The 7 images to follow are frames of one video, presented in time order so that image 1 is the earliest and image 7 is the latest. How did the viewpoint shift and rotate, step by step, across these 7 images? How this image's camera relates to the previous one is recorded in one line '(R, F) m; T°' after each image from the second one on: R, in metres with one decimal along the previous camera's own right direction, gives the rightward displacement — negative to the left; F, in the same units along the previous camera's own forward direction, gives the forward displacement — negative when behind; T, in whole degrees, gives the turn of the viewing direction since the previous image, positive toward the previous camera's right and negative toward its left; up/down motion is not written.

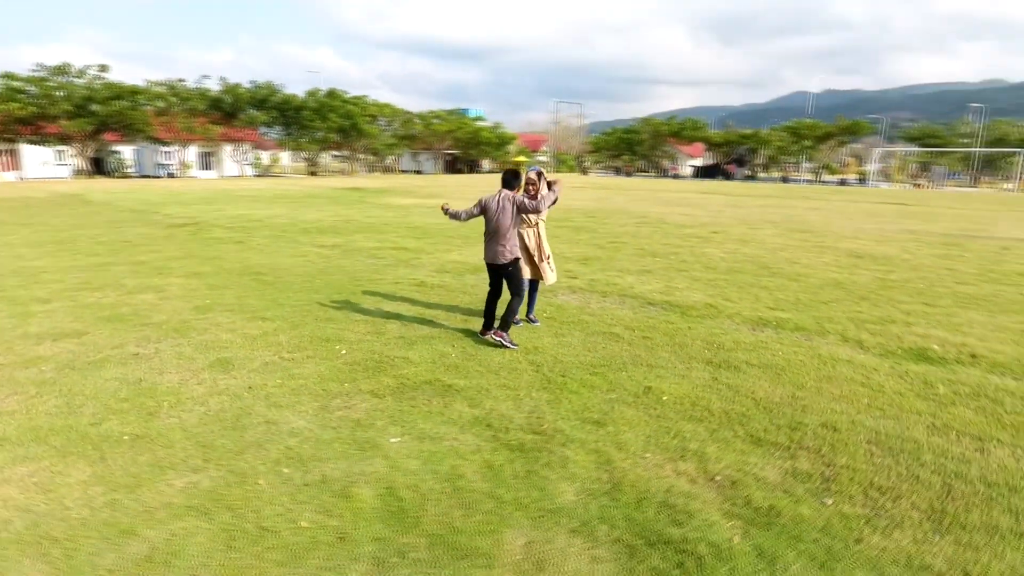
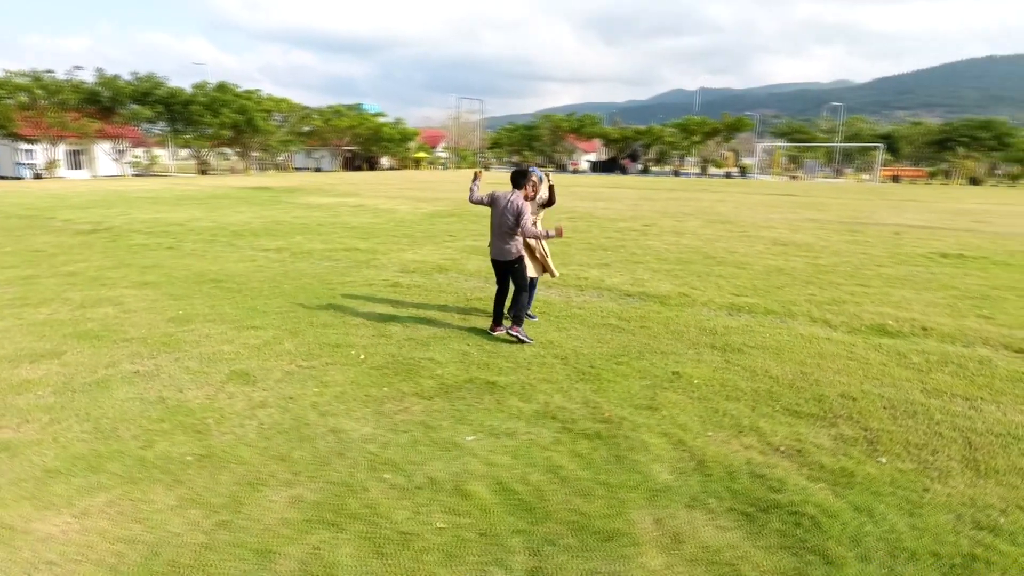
(-0.8, 0.0) m; +9°
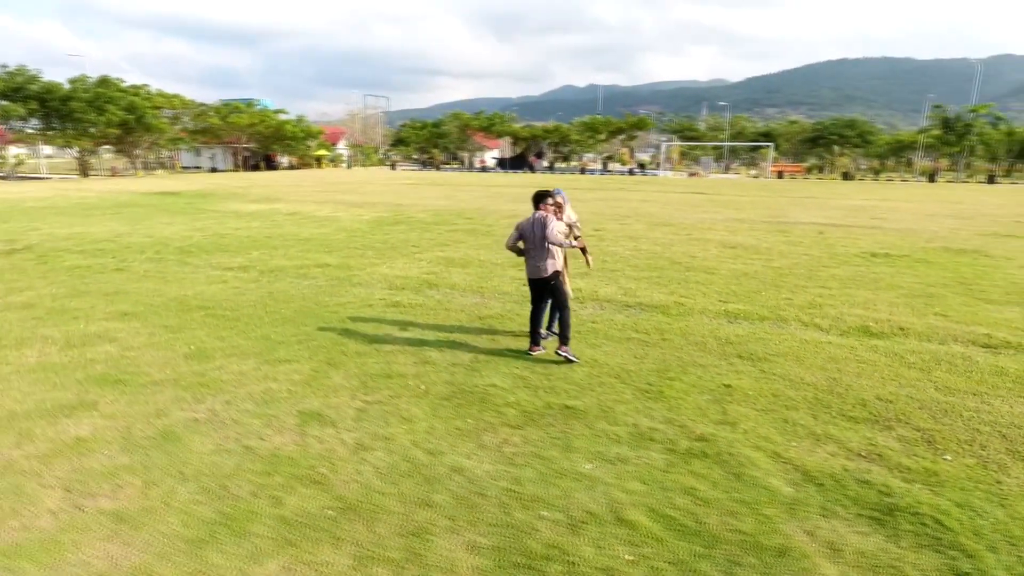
(-1.0, 0.0) m; +9°
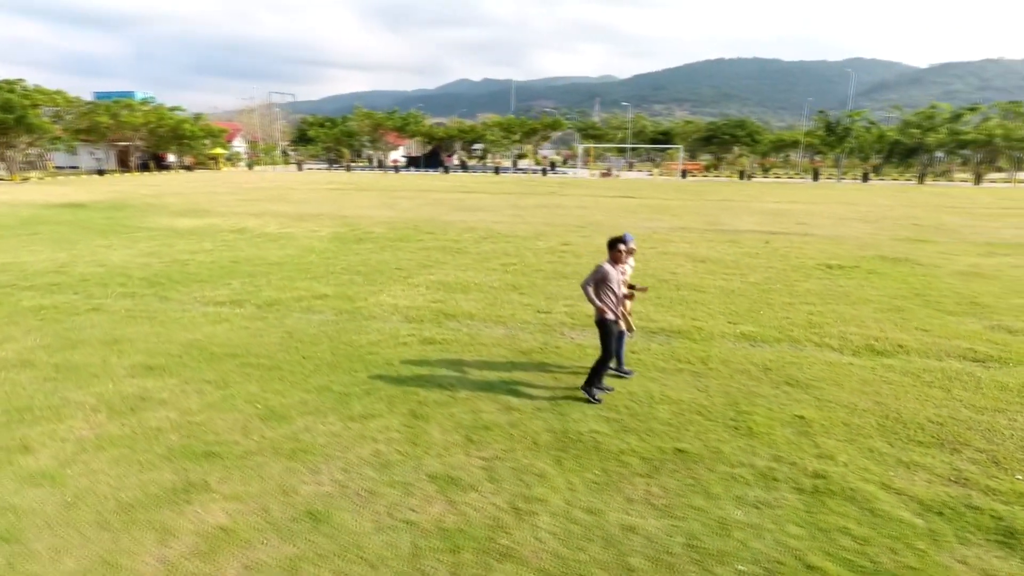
(-1.3, 0.0) m; +9°
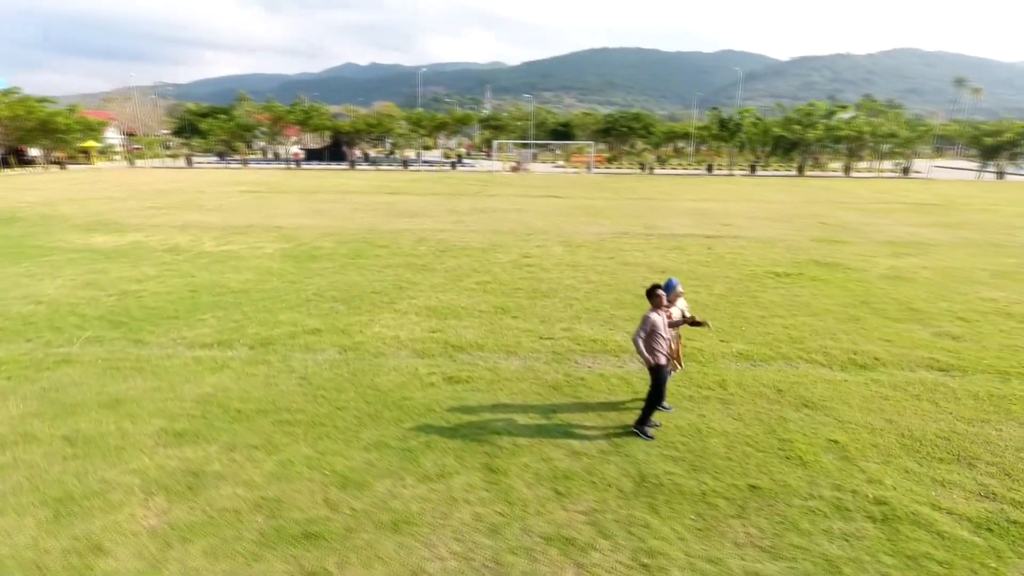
(-1.2, 0.0) m; +9°
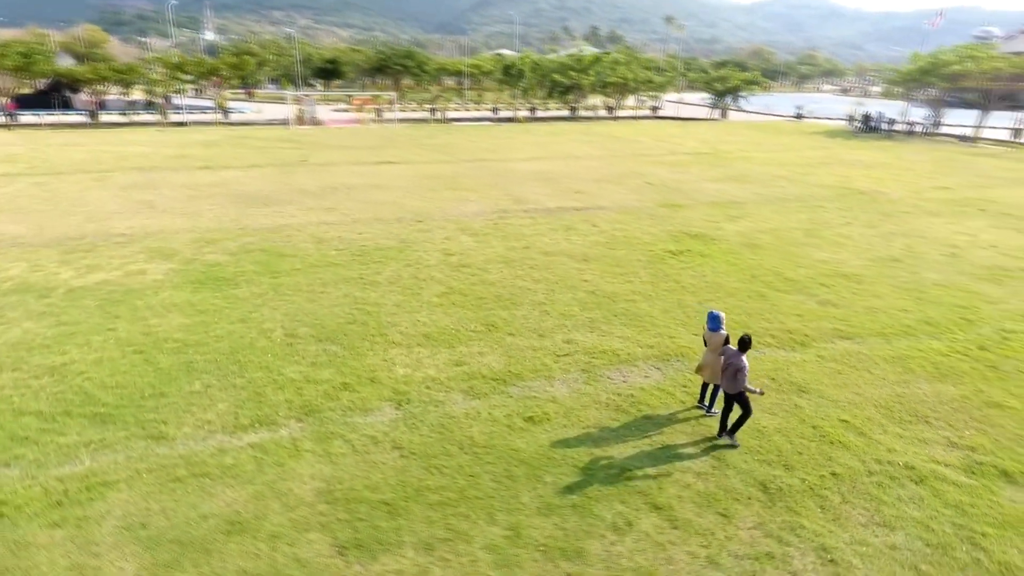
(-3.1, +0.1) m; +21°
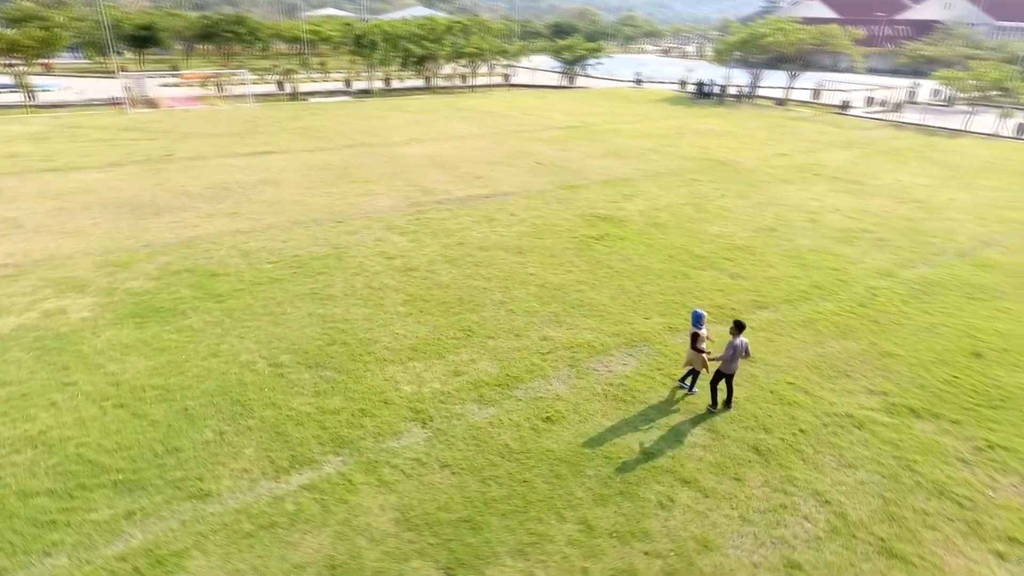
(-1.8, -0.4) m; +14°
